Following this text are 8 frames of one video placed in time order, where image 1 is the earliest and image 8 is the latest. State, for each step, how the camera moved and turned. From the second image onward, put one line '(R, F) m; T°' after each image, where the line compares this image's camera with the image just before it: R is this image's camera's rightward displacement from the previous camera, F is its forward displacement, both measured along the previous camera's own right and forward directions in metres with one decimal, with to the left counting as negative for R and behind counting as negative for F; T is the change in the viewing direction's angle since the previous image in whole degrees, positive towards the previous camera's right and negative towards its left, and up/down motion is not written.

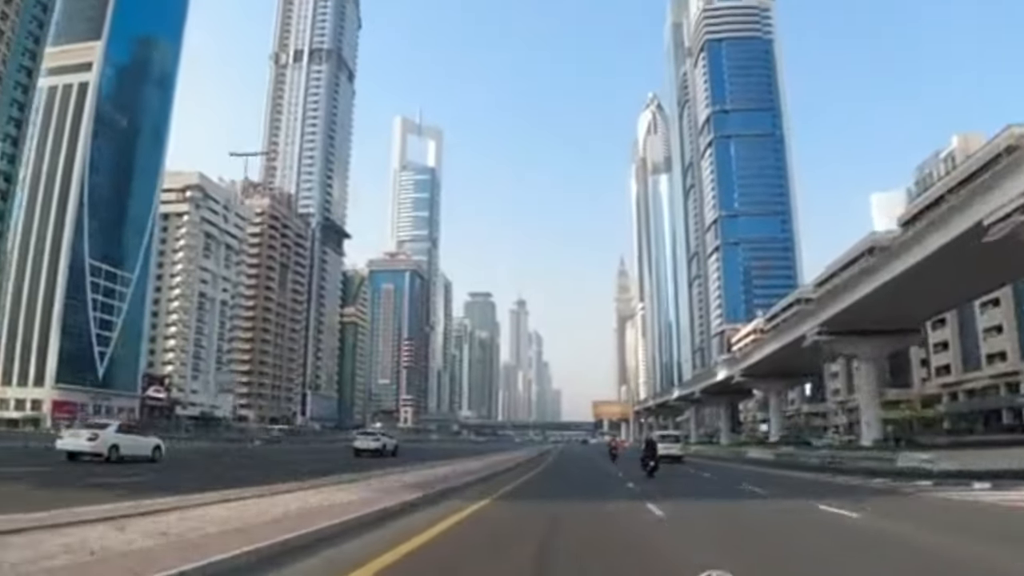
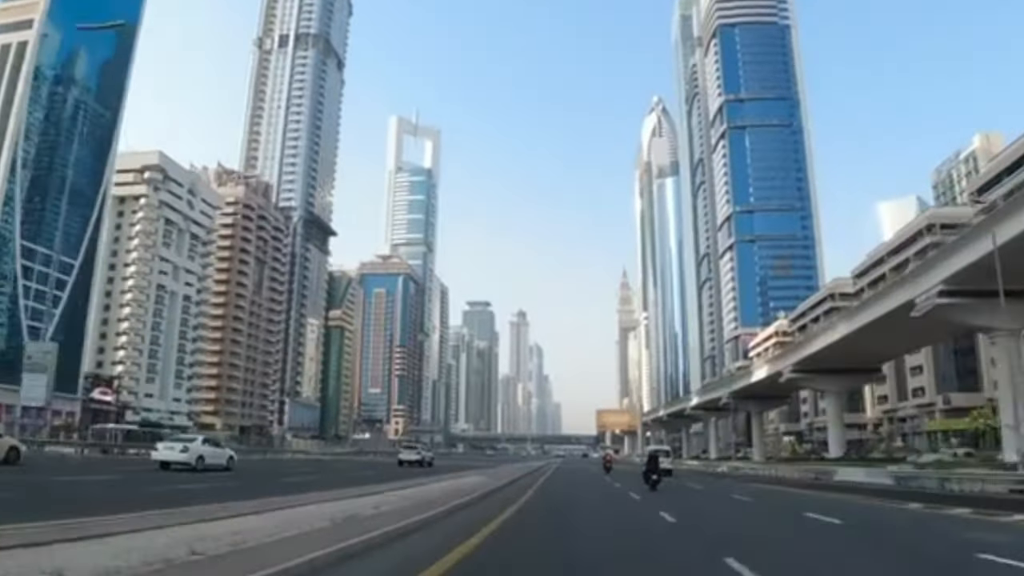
(+1.1, +15.8) m; 0°
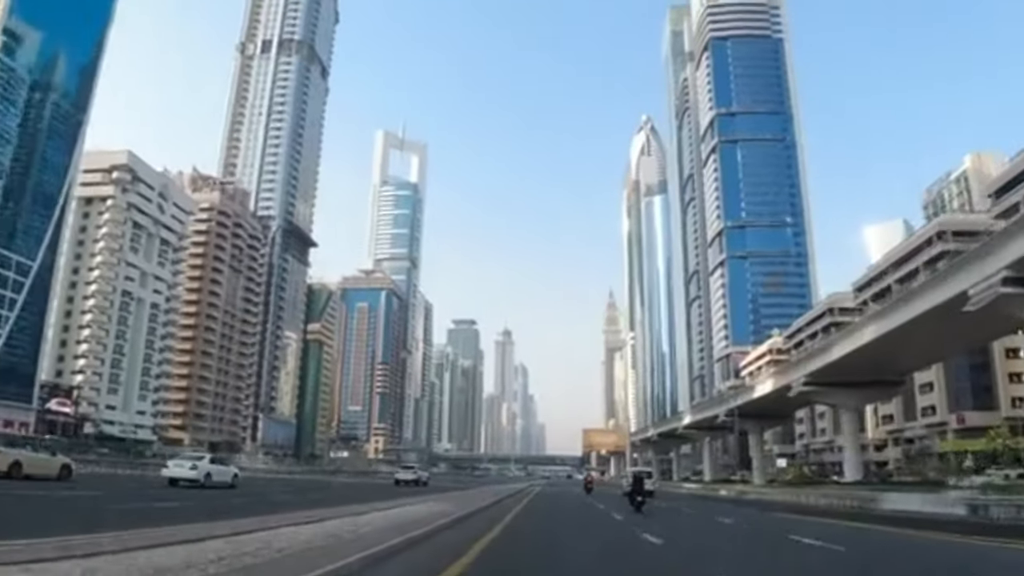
(+0.3, +5.8) m; +1°
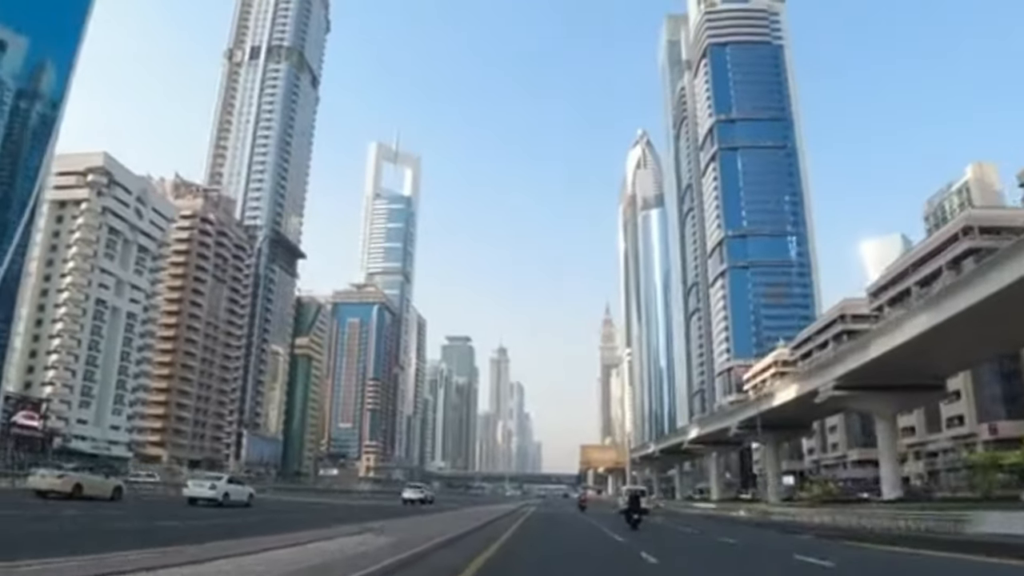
(+0.3, +5.9) m; 0°
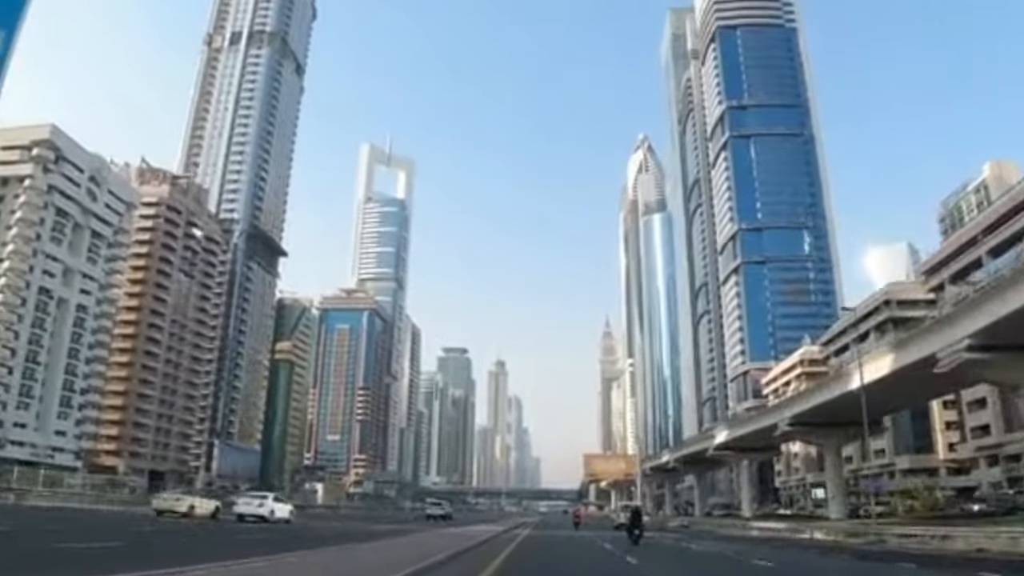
(+0.6, +13.7) m; 0°
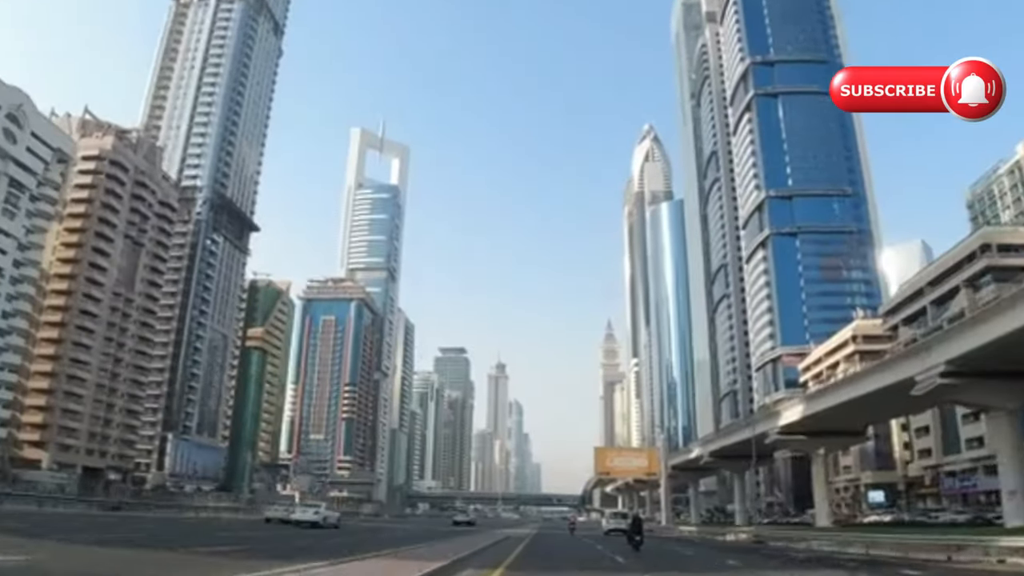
(+0.7, +19.5) m; 0°
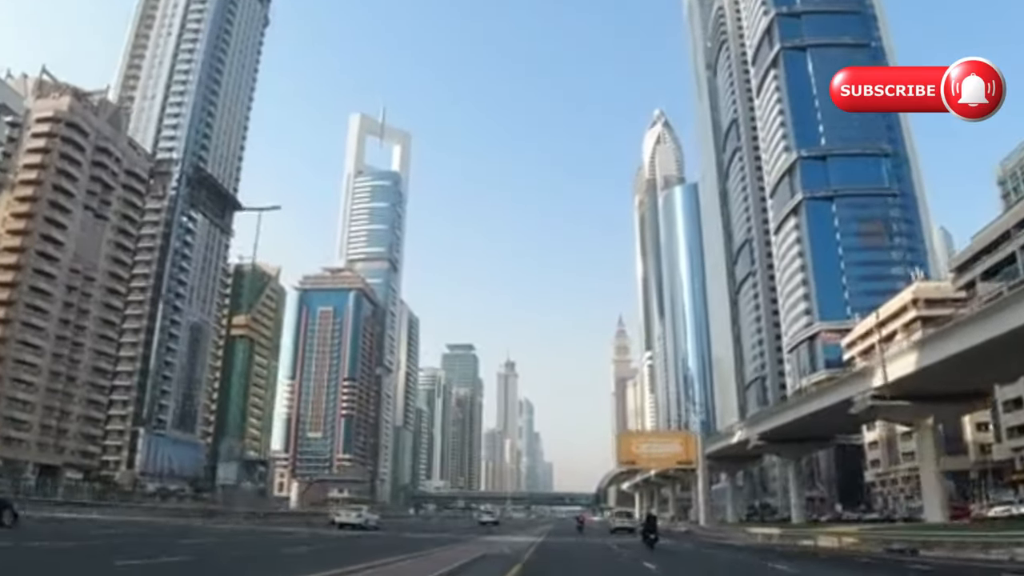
(+0.6, +13.6) m; -1°
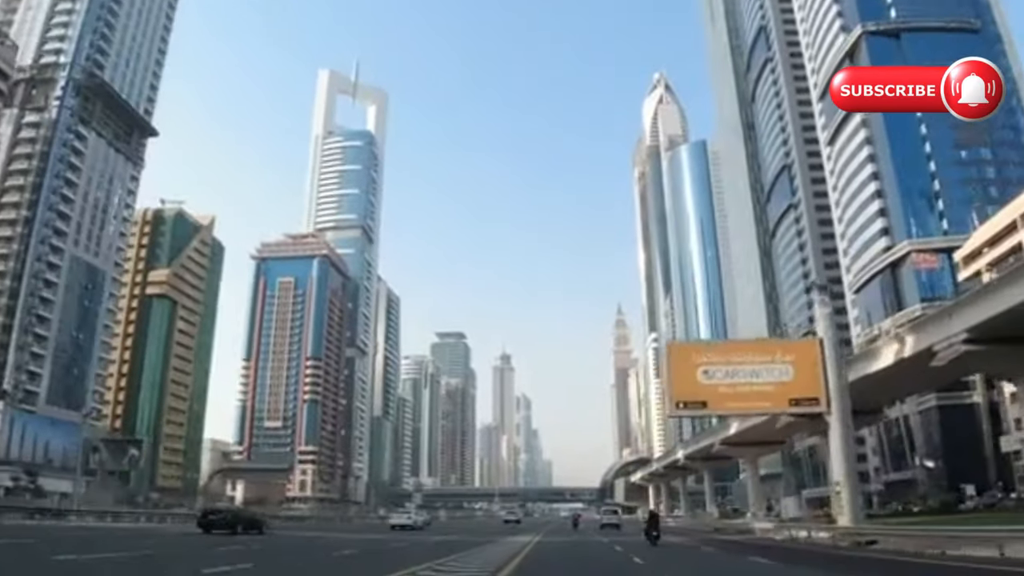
(+1.9, +31.3) m; 0°
